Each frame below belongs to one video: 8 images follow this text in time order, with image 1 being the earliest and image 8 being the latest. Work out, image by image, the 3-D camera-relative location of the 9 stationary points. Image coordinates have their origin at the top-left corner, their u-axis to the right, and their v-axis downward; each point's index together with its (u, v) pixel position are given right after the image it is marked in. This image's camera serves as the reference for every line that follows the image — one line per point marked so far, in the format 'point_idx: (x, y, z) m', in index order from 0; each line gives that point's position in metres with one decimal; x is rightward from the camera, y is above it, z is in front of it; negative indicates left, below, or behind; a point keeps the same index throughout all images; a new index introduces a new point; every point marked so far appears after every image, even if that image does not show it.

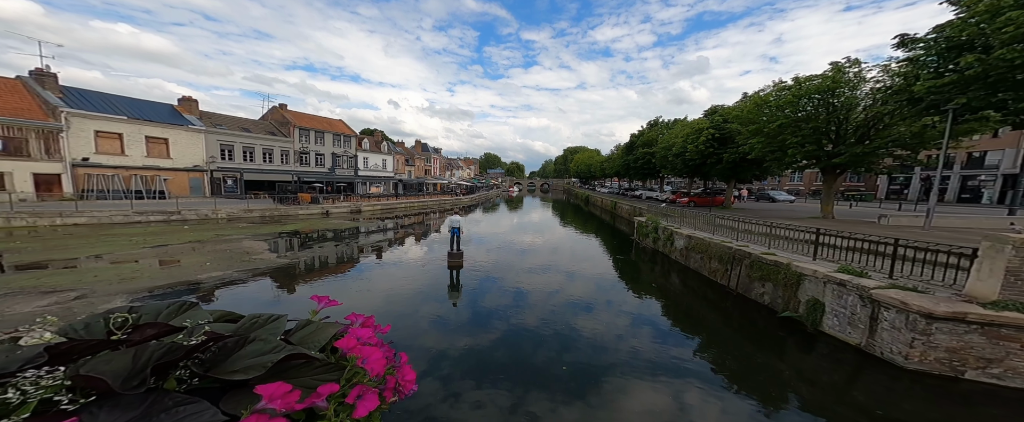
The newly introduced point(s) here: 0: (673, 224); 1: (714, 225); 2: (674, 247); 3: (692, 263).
0: (+7.7, -0.6, +14.5) m
1: (+7.5, -0.6, +10.9) m
2: (+6.8, -1.5, +12.8) m
3: (+6.6, -1.9, +11.2) m
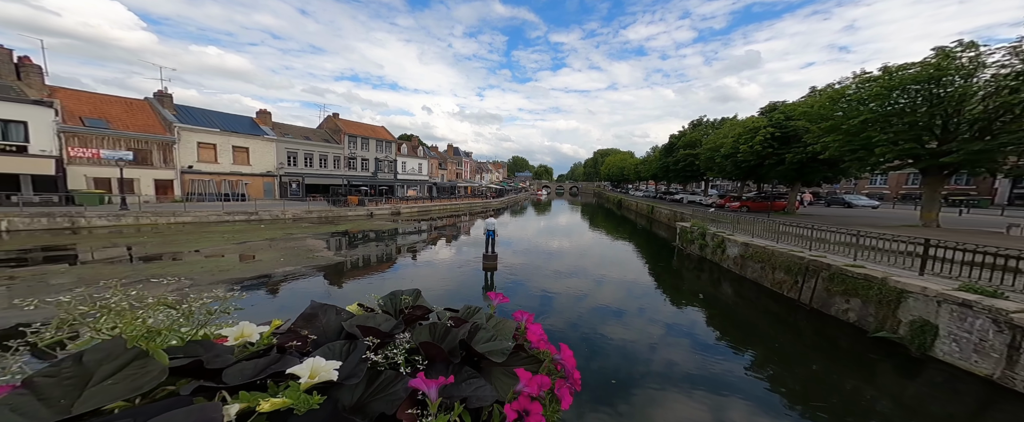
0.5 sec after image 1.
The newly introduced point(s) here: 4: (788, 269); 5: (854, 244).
0: (+9.5, -0.8, +13.6) m
1: (+9.0, -0.8, +10.0) m
2: (+8.5, -1.7, +11.9) m
3: (+8.1, -2.1, +10.4) m
4: (+7.7, -1.6, +8.3) m
5: (+9.0, -0.9, +7.9) m
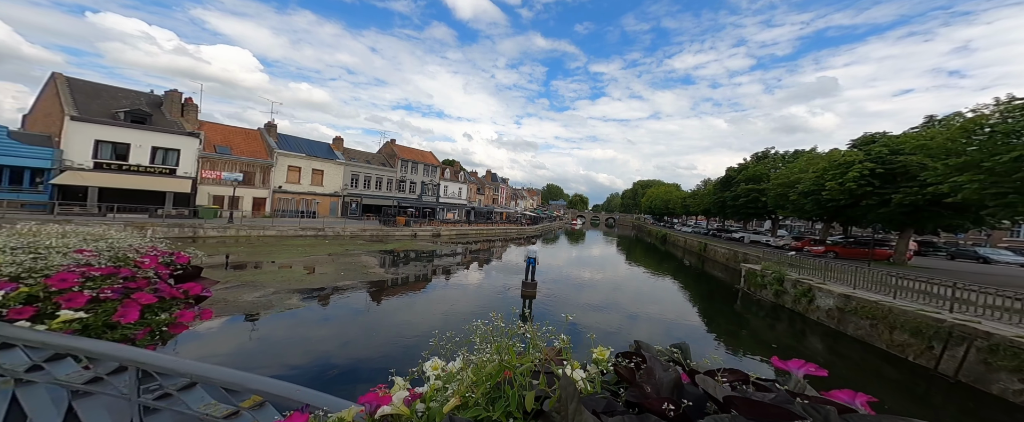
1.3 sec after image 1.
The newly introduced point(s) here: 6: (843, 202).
0: (+11.6, -2.6, +12.0) m
1: (+10.7, -2.1, +8.5) m
2: (+10.3, -3.2, +10.4) m
3: (+9.8, -3.5, +8.9) m
4: (+9.2, -2.7, +7.0) m
5: (+10.5, -2.0, +6.4) m
6: (+19.4, +0.6, +19.0) m
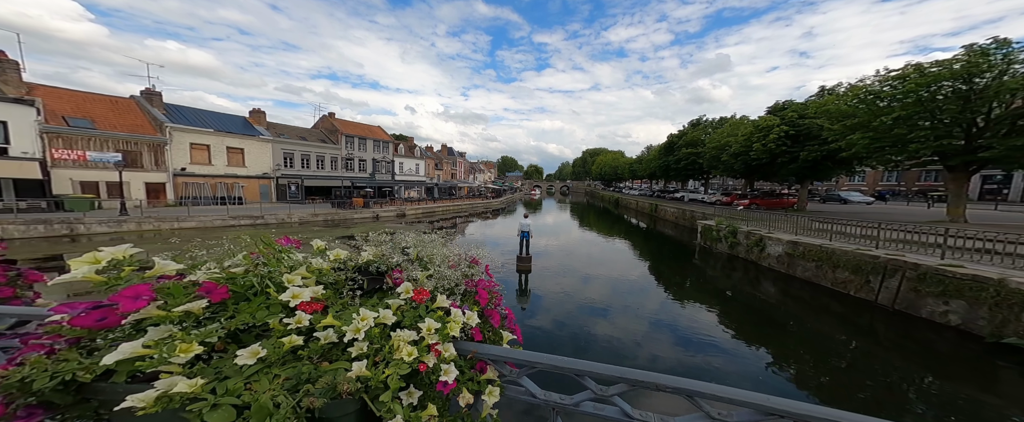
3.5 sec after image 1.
0: (+11.0, -0.8, +13.7) m
1: (+10.6, -0.7, +10.1) m
2: (+10.0, -1.7, +12.0) m
3: (+9.7, -2.1, +10.4) m
4: (+9.3, -1.6, +8.4) m
5: (+10.7, -0.8, +7.9) m
6: (+17.4, +3.4, +21.4) m
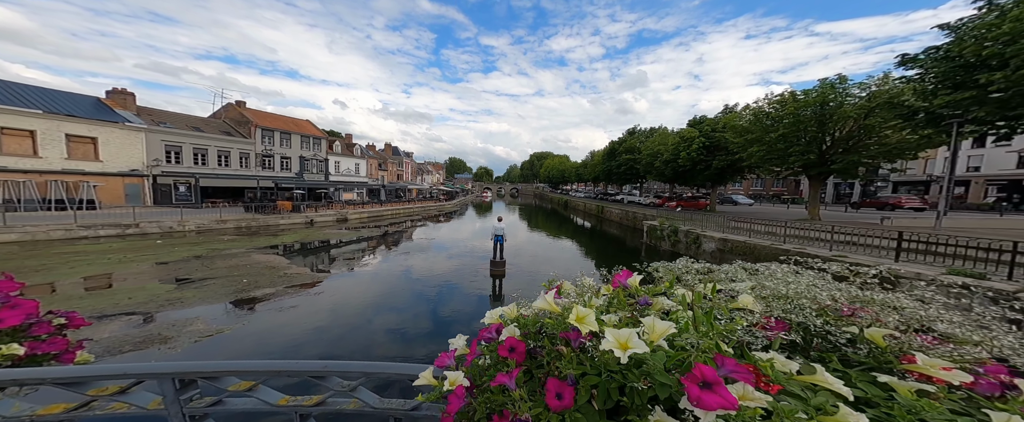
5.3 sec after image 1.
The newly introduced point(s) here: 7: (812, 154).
0: (+9.2, -0.9, +15.5) m
1: (+9.4, -0.8, +11.9) m
2: (+8.5, -1.8, +13.7) m
3: (+8.5, -2.2, +12.1) m
4: (+8.5, -1.6, +10.0) m
5: (+9.8, -0.9, +9.8) m
6: (+14.2, +3.4, +24.3) m
7: (+13.4, +2.5, +13.5) m
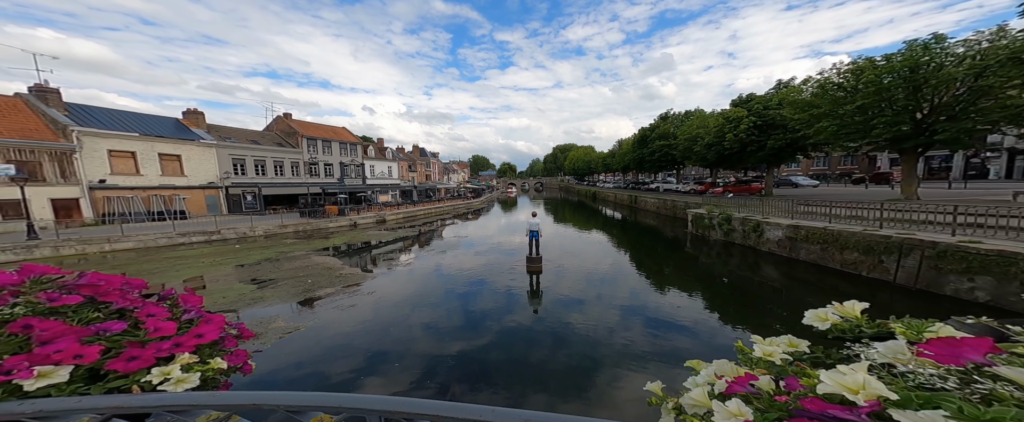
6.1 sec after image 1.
0: (+10.9, -0.2, +14.1) m
1: (+10.8, -0.2, +10.5) m
2: (+10.1, -1.1, +12.3) m
3: (+10.0, -1.6, +10.7) m
4: (+9.8, -1.1, +8.6) m
5: (+11.1, -0.3, +8.3) m
6: (+16.4, +4.4, +22.3) m
7: (+14.8, +3.3, +11.7) m
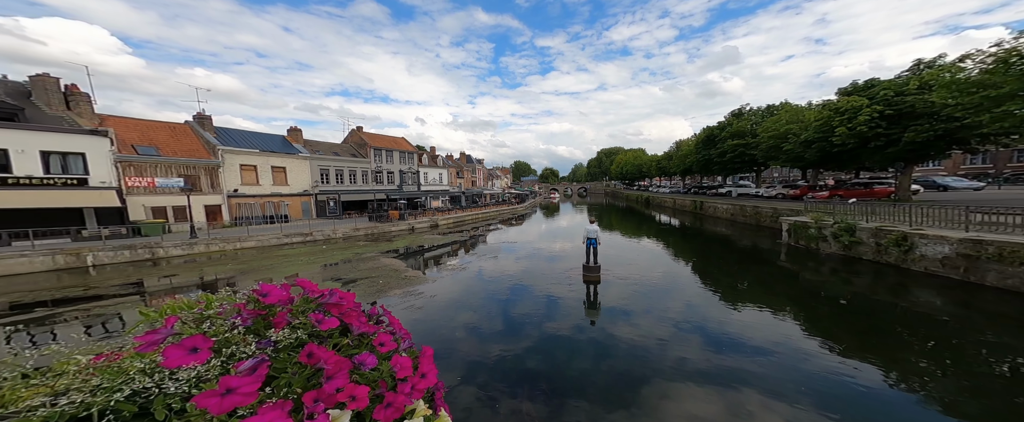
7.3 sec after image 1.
0: (+14.0, -0.5, +11.5) m
1: (+13.5, -0.4, +8.0) m
2: (+13.0, -1.4, +9.9) m
3: (+12.7, -1.8, +8.3) m
4: (+12.2, -1.3, +6.3) m
5: (+13.5, -0.5, +5.8) m
6: (+20.7, +3.9, +19.0) m
7: (+17.6, +3.0, +8.6) m
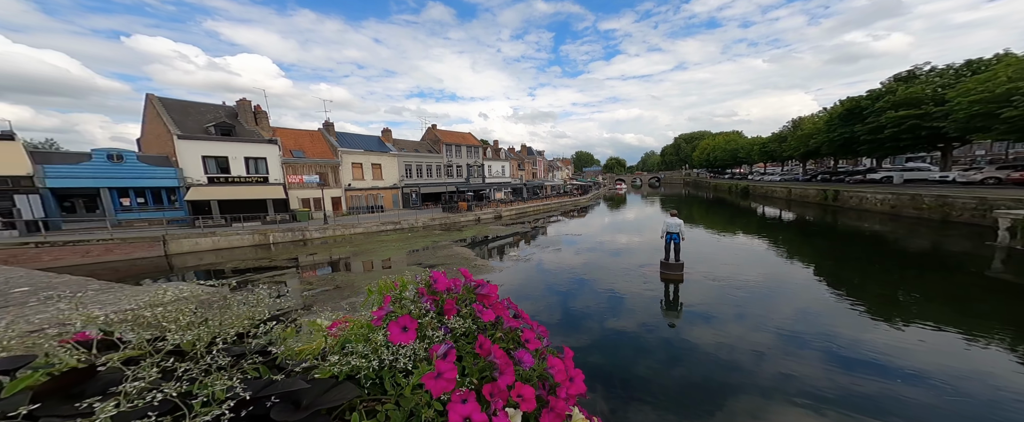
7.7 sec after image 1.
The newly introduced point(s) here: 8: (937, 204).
0: (+18.2, -0.3, +7.3) m
1: (+16.8, -0.3, +4.0) m
2: (+16.8, -1.2, +6.0) m
3: (+16.1, -1.7, +4.6) m
4: (+15.2, -1.2, +2.7) m
5: (+16.3, -0.4, +1.9) m
6: (+26.4, +4.3, +12.9) m
7: (+21.0, +3.2, +3.6) m
8: (+27.1, +0.6, +19.5) m
